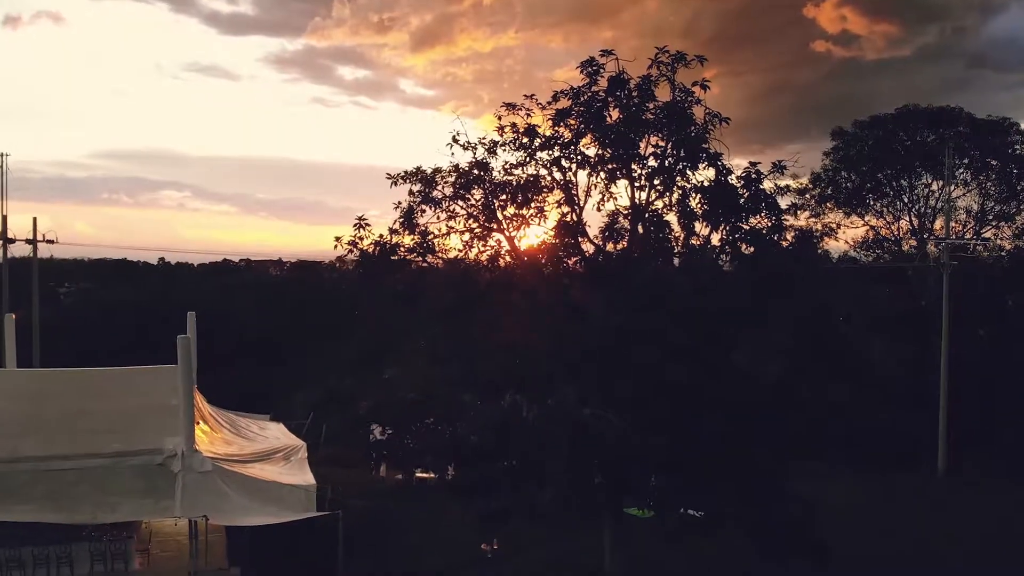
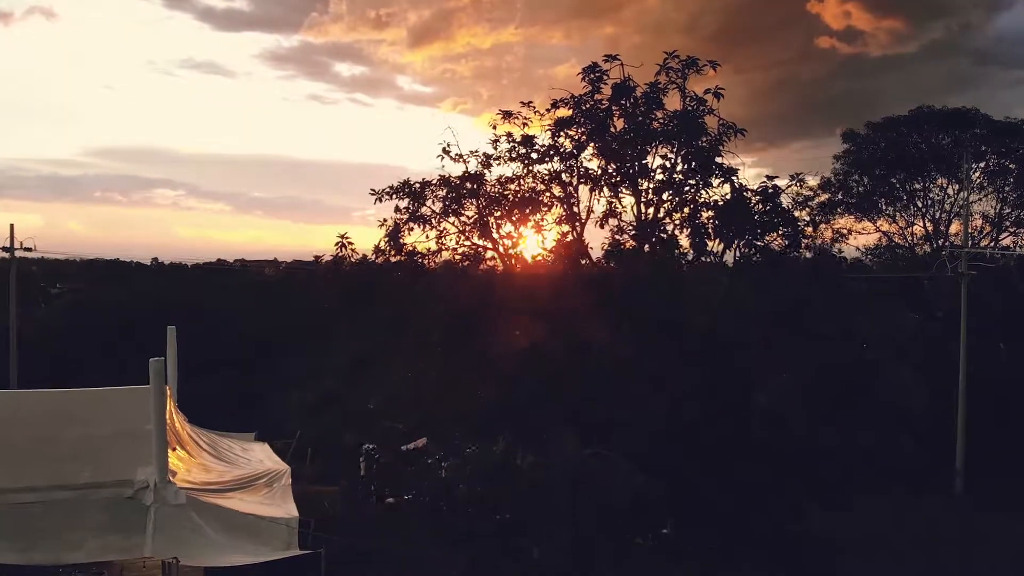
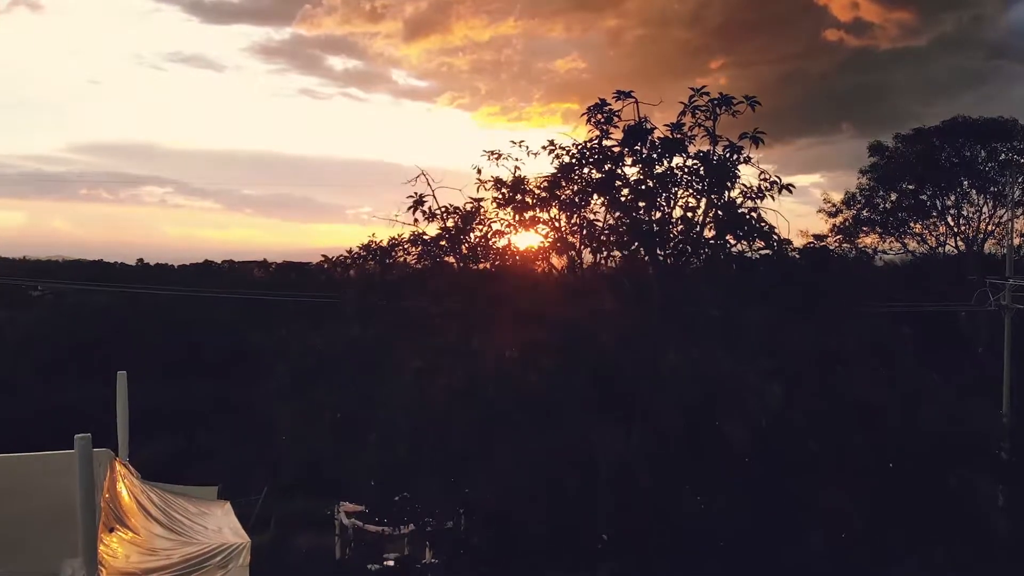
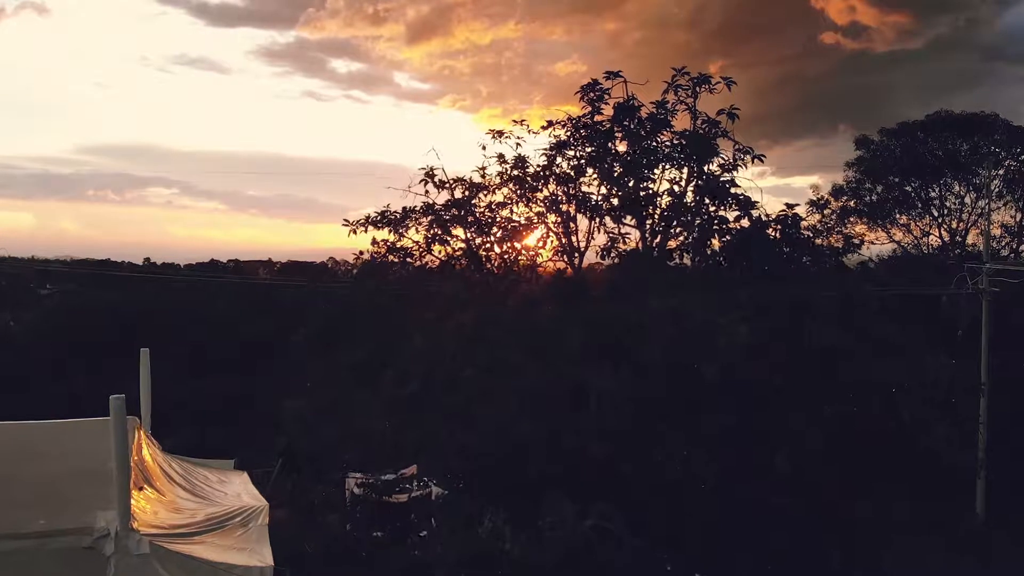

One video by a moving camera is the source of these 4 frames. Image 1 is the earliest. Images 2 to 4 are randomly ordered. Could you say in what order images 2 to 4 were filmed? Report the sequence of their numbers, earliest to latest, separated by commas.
2, 4, 3
